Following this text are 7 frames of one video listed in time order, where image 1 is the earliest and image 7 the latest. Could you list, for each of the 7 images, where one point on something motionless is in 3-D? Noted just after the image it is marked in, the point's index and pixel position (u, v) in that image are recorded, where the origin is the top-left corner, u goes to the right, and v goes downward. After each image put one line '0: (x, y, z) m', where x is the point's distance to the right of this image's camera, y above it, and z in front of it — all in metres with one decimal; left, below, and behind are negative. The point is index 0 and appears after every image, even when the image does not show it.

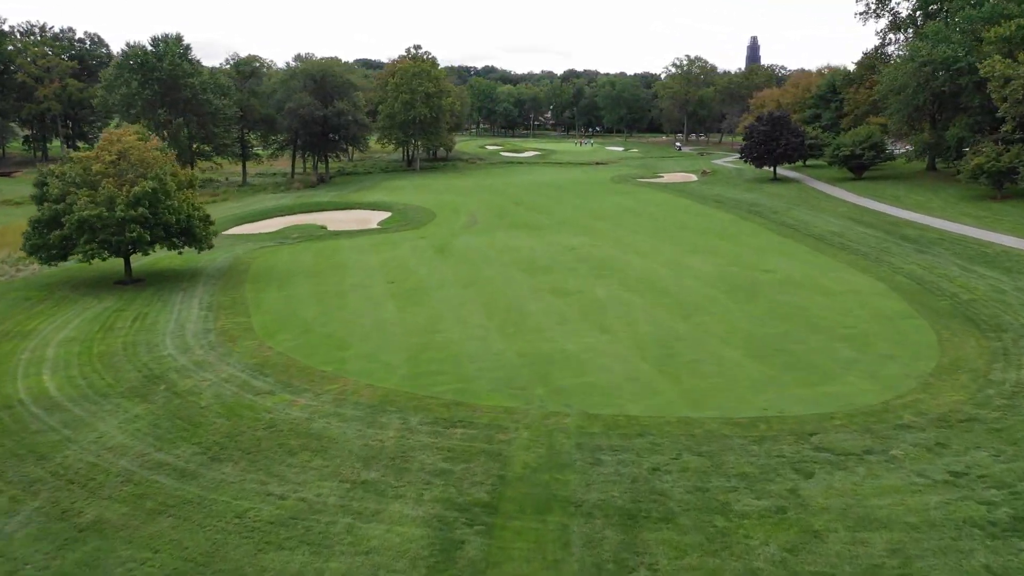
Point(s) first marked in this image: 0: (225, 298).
0: (-10.9, -0.4, +18.5) m
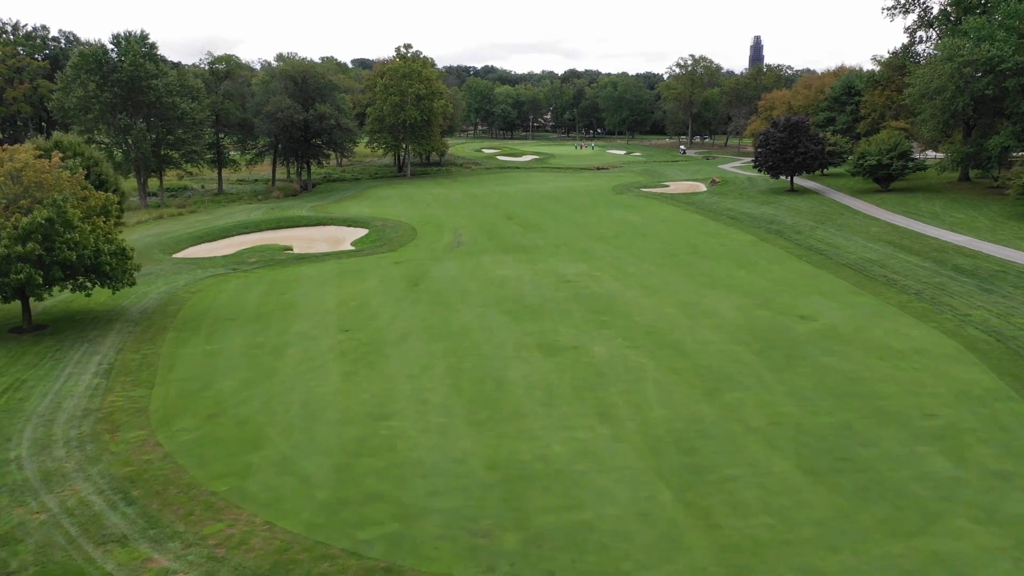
0: (-11.5, -2.0, +14.9) m
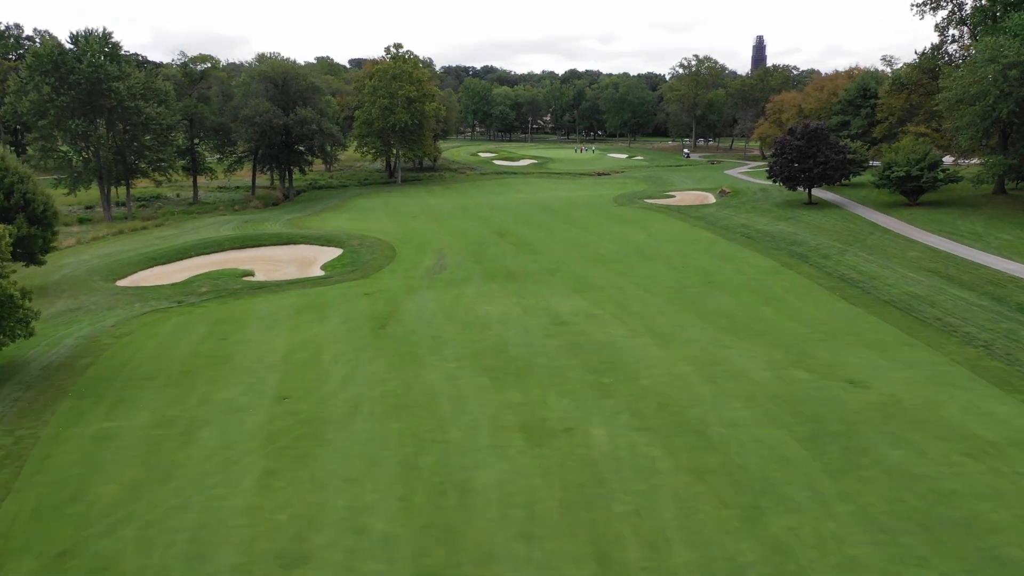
0: (-12.1, -3.6, +11.7) m
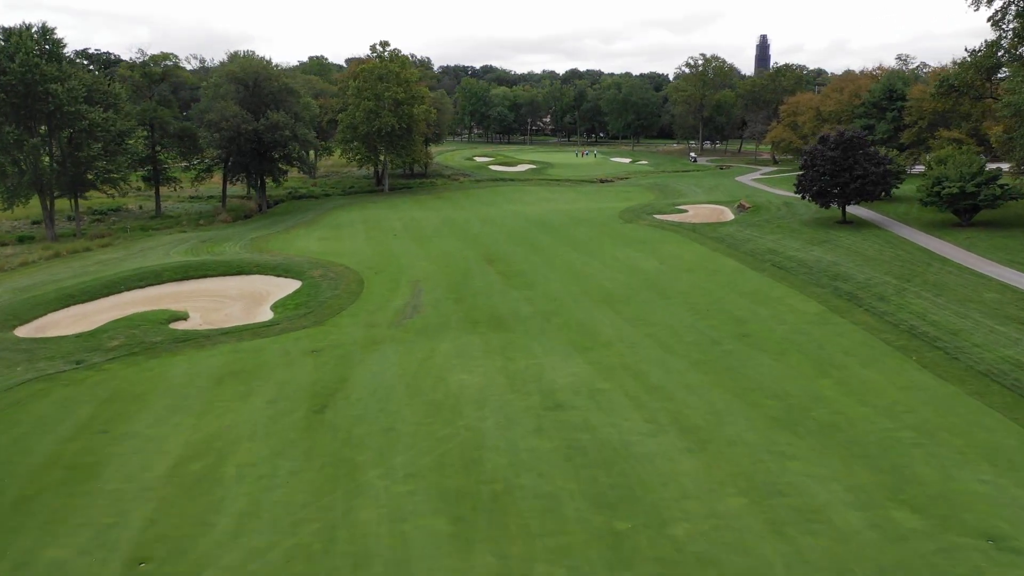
0: (-12.7, -5.5, +7.4) m
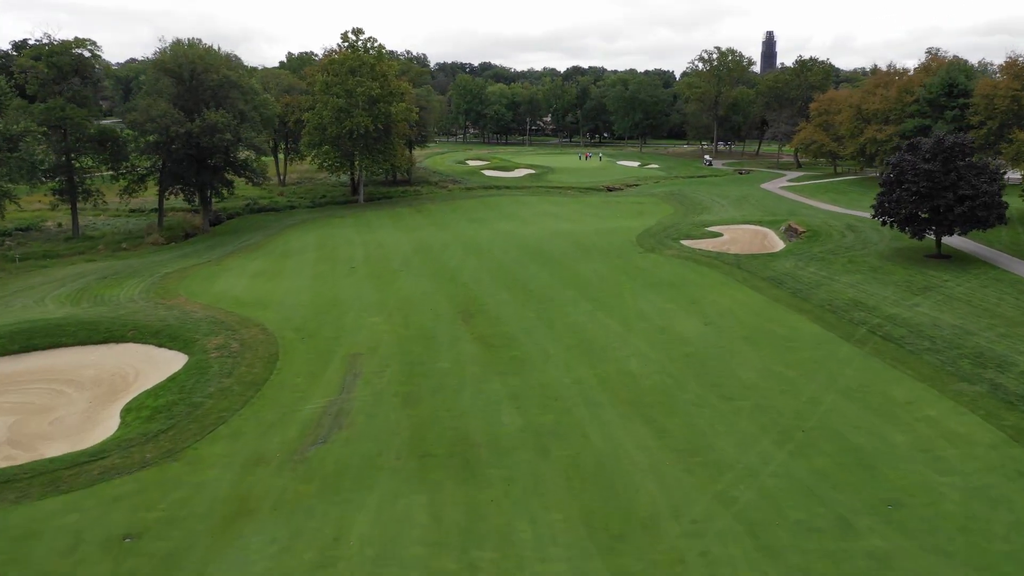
0: (-13.3, -8.3, -0.2) m
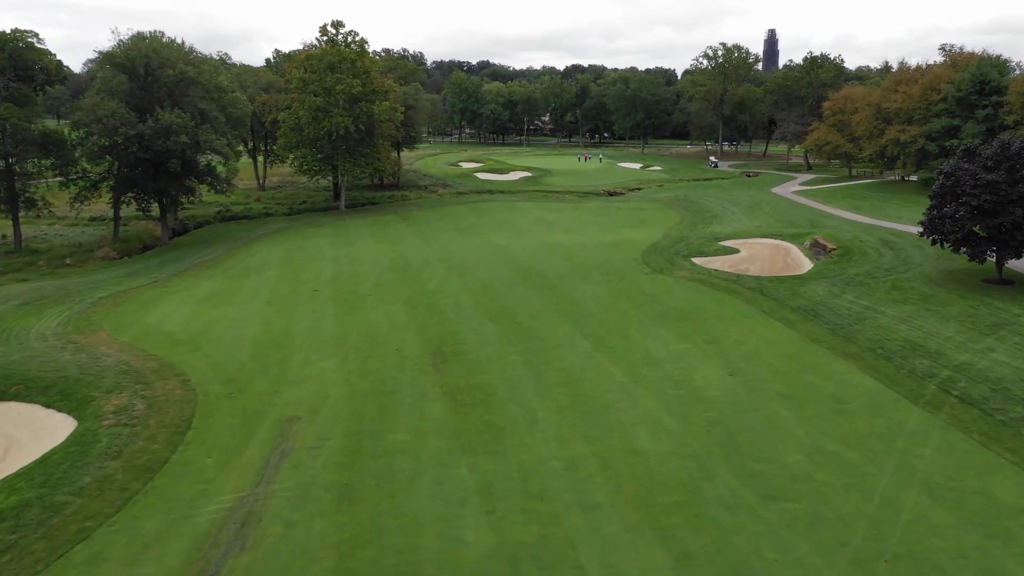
0: (-14.0, -9.6, -3.8) m
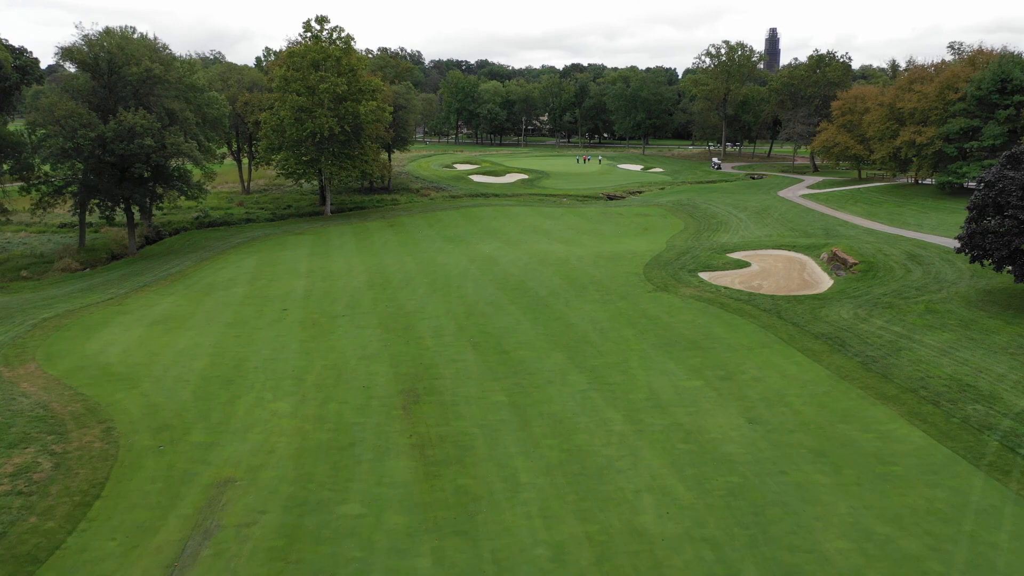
0: (-14.5, -10.5, -6.1) m
